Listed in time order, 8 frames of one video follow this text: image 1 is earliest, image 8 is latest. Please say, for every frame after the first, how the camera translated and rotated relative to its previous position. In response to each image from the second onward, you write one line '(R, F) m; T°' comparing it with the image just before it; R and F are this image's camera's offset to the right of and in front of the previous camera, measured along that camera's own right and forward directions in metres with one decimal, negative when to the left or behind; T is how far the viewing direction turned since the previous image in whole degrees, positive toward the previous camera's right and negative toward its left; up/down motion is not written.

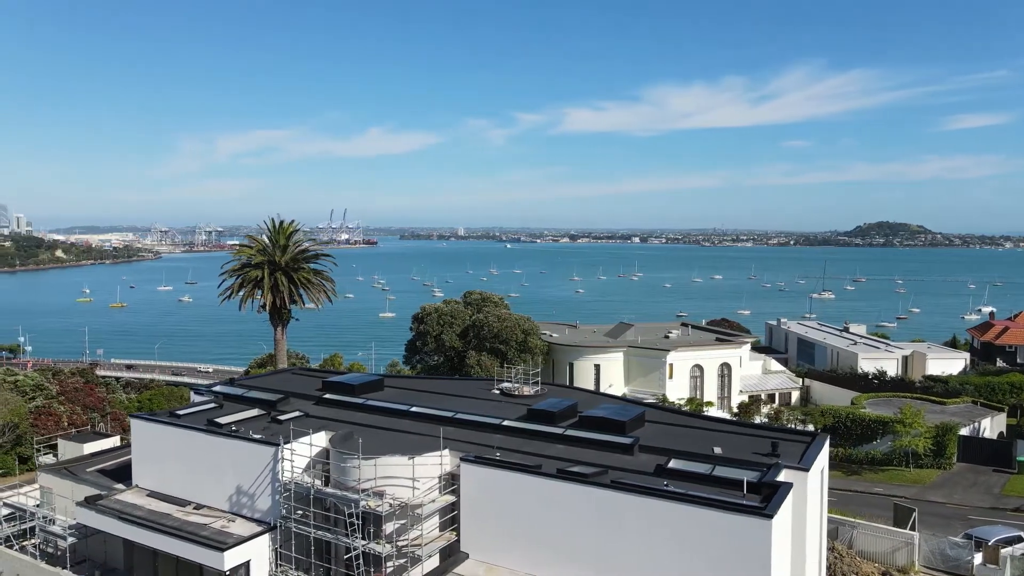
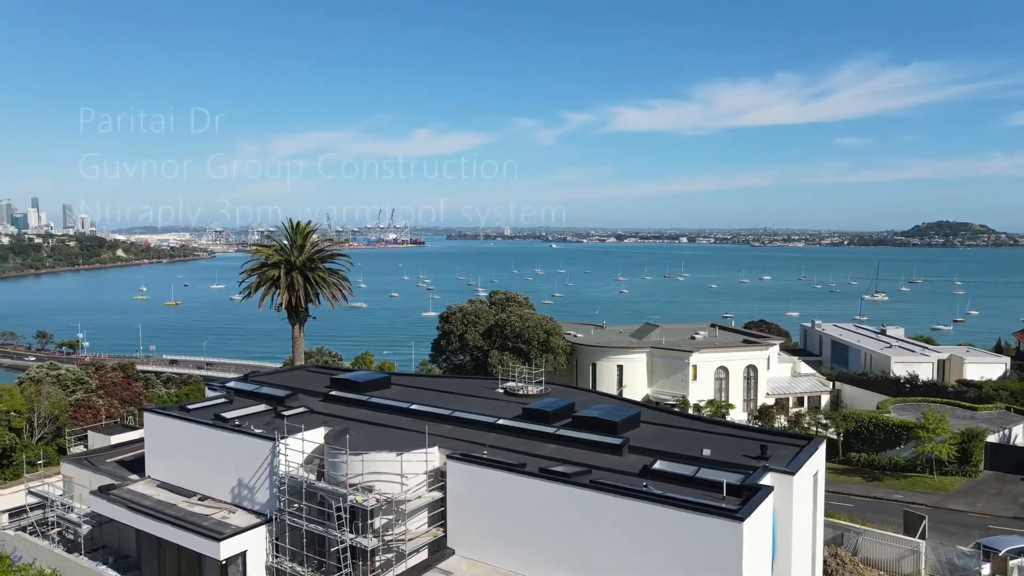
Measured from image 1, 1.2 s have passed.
(+1.1, -0.1) m; -3°
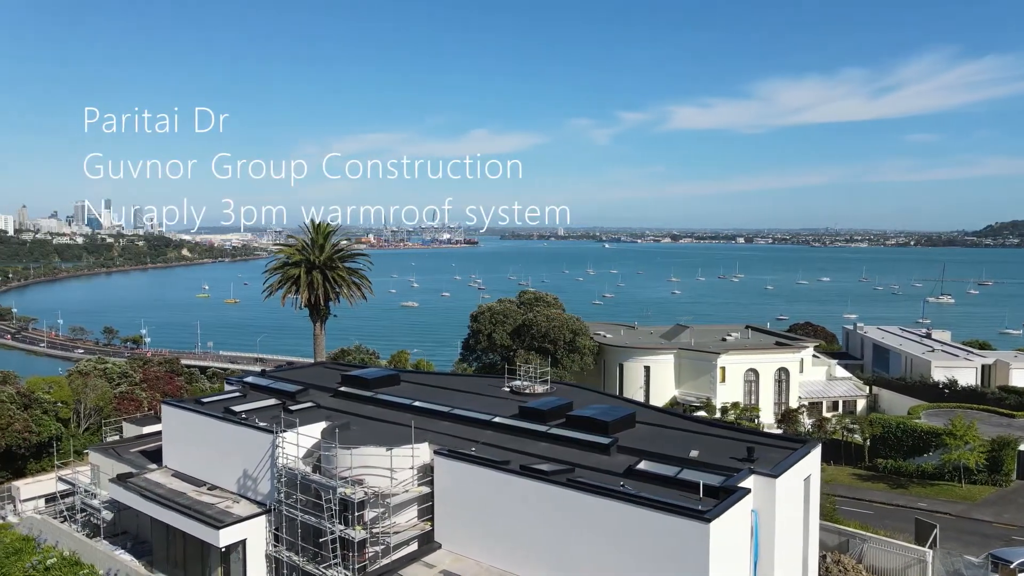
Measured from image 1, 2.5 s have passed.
(+1.2, -0.1) m; -4°
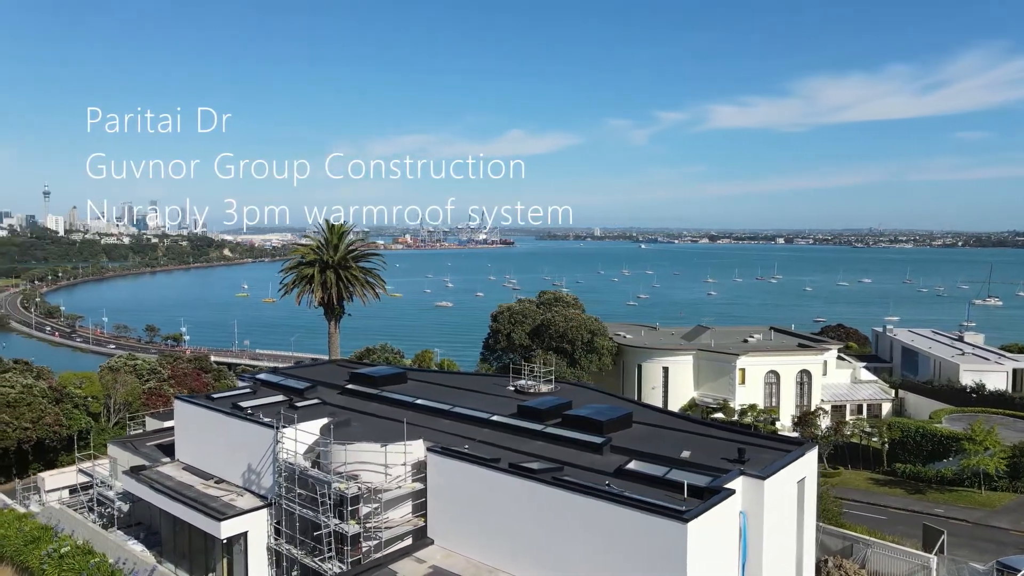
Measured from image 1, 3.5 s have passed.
(+0.8, -0.1) m; -2°
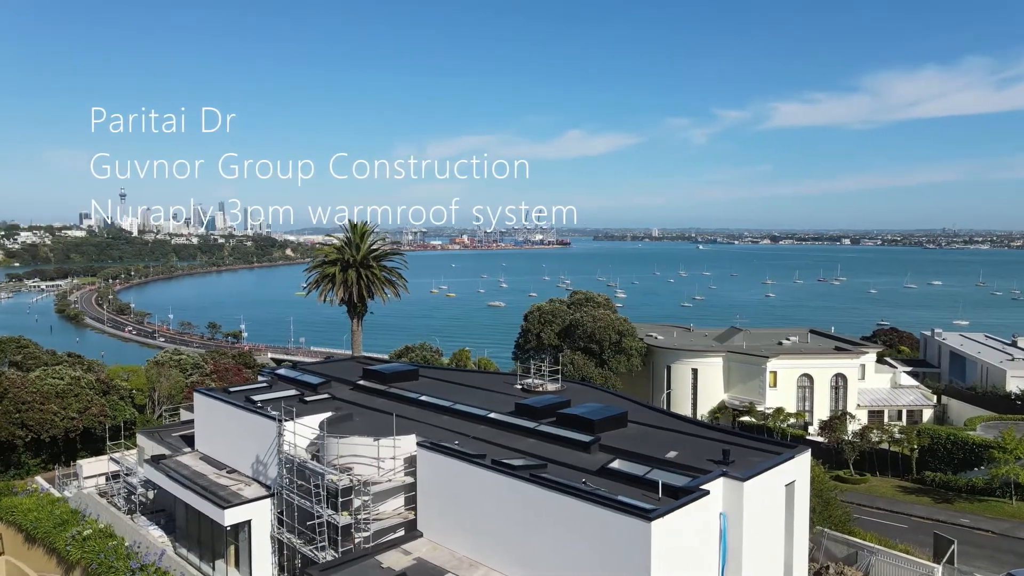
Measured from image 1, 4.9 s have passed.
(+1.3, -0.2) m; -4°
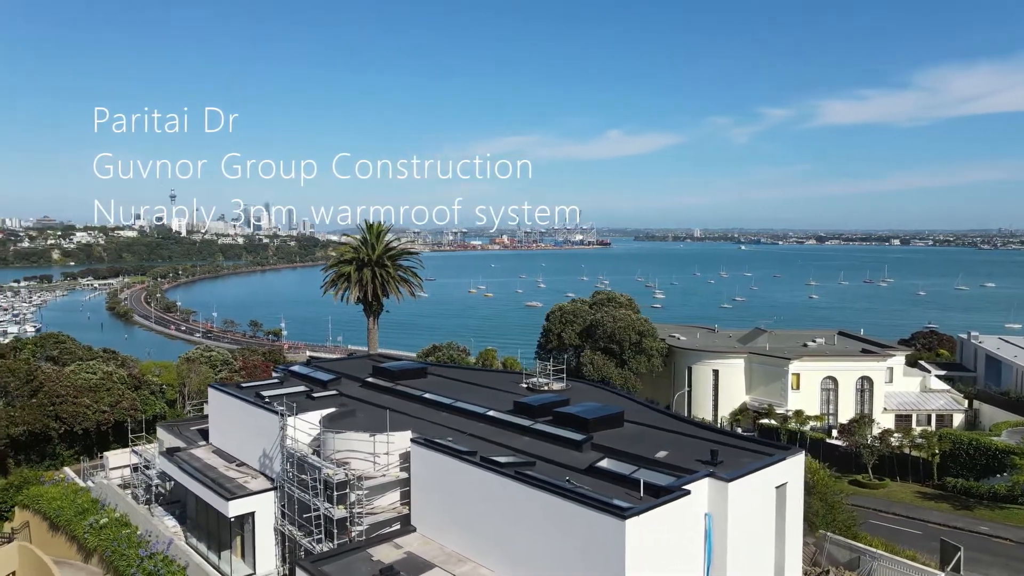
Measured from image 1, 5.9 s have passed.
(+0.9, -0.1) m; -3°
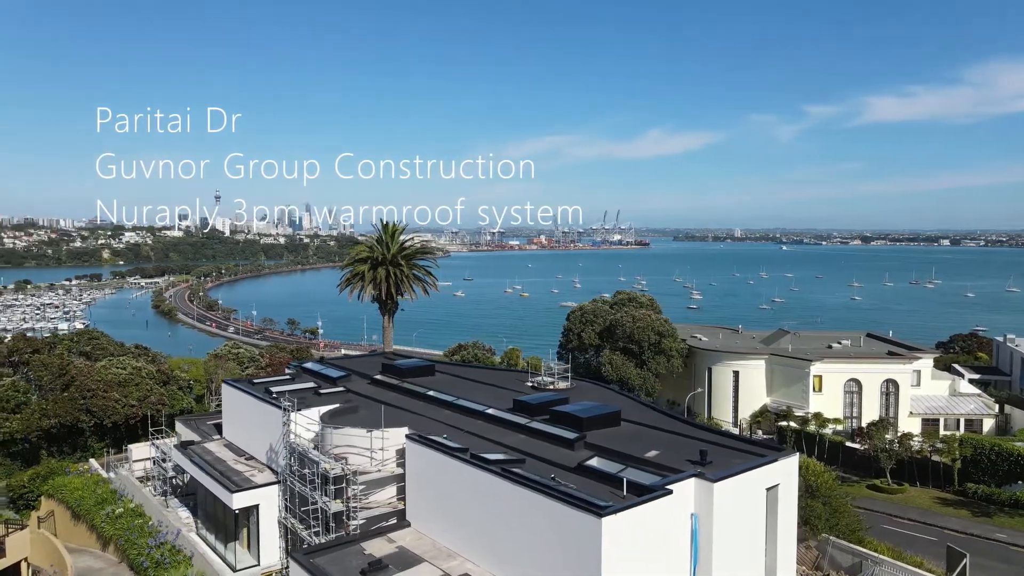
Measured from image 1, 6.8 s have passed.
(+0.8, -0.1) m; -2°
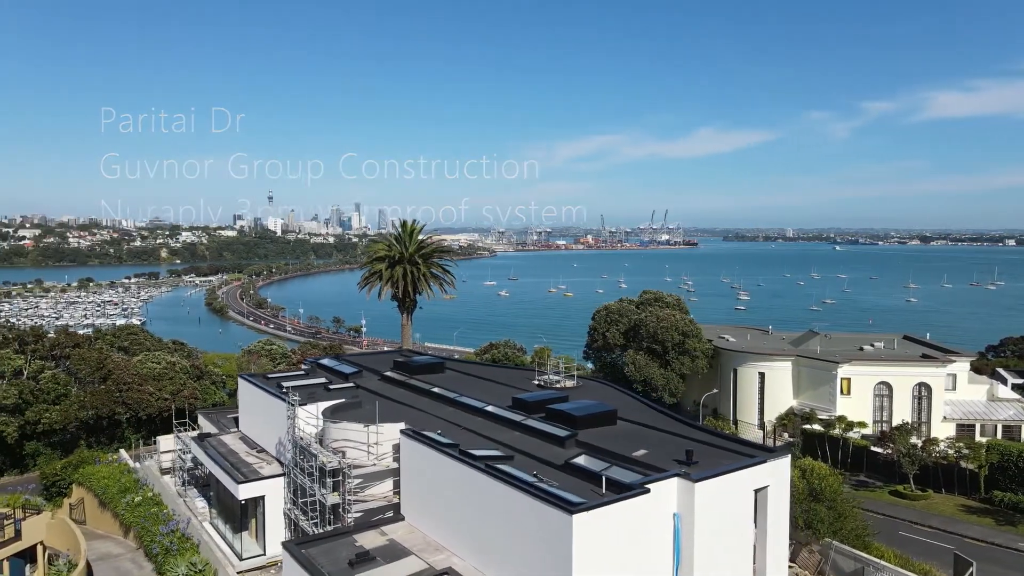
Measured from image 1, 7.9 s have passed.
(+1.0, -0.1) m; -3°
